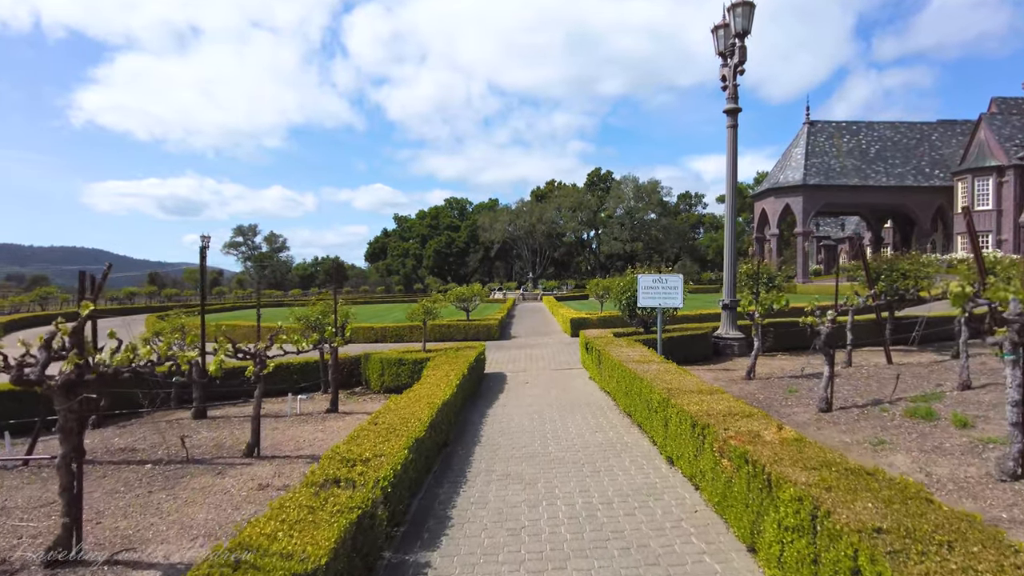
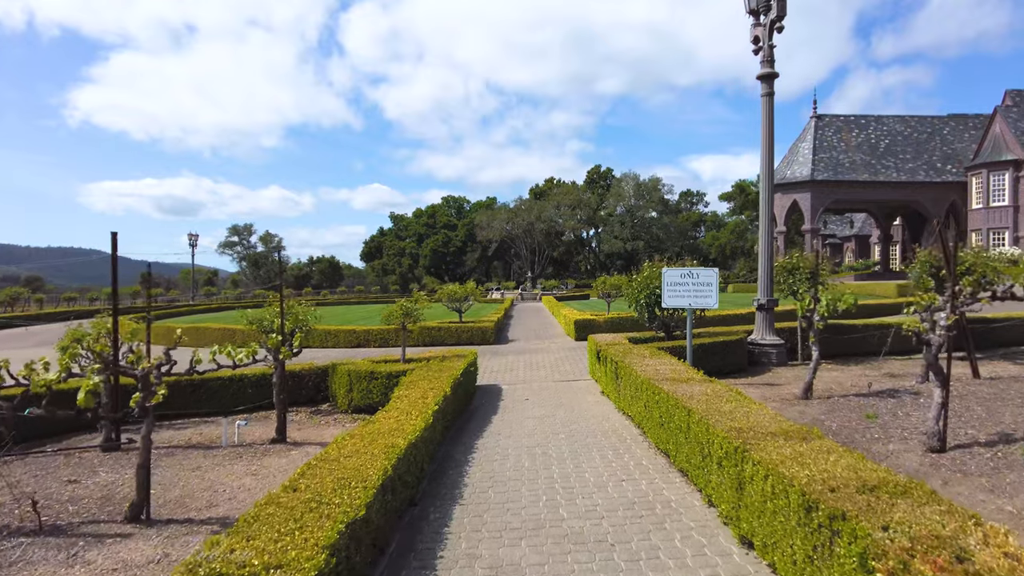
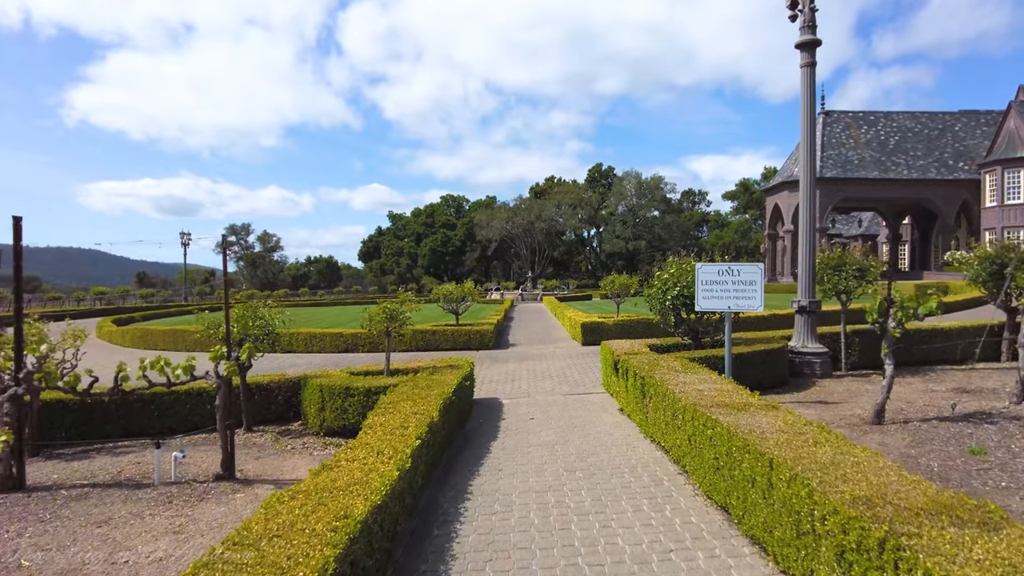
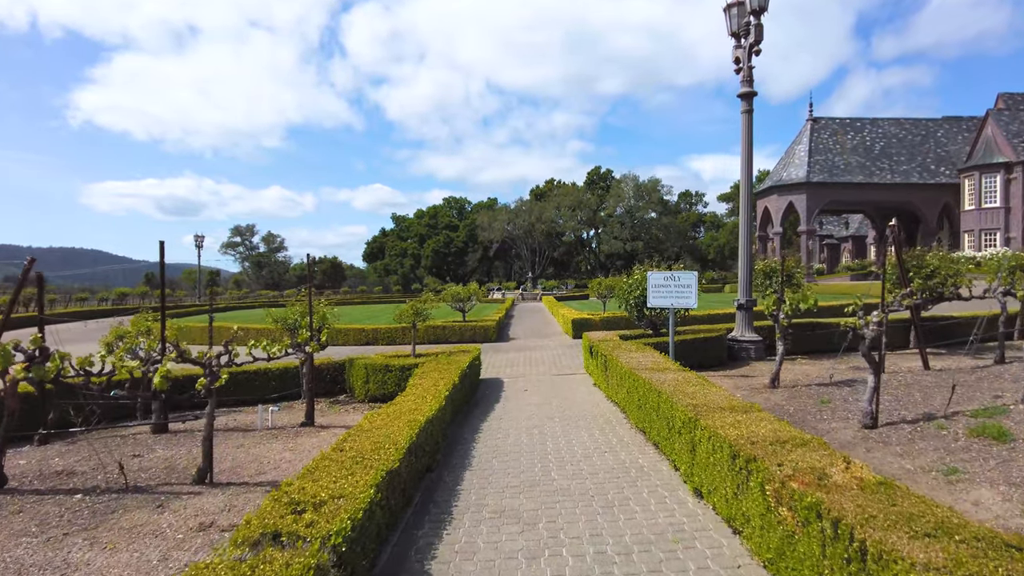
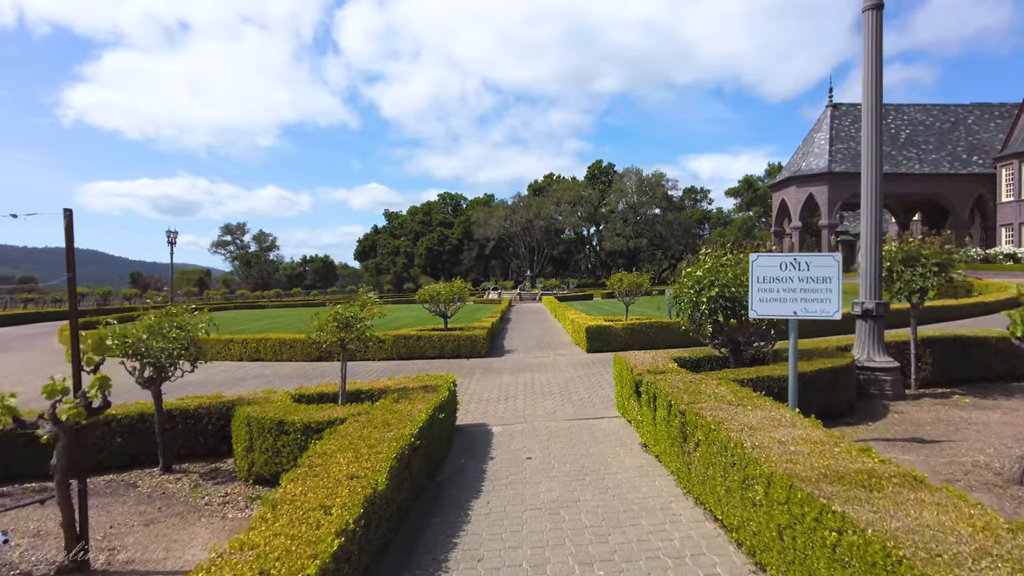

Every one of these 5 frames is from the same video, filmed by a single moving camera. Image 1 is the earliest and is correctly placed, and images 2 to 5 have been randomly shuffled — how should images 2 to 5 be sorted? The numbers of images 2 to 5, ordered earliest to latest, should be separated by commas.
4, 2, 3, 5
